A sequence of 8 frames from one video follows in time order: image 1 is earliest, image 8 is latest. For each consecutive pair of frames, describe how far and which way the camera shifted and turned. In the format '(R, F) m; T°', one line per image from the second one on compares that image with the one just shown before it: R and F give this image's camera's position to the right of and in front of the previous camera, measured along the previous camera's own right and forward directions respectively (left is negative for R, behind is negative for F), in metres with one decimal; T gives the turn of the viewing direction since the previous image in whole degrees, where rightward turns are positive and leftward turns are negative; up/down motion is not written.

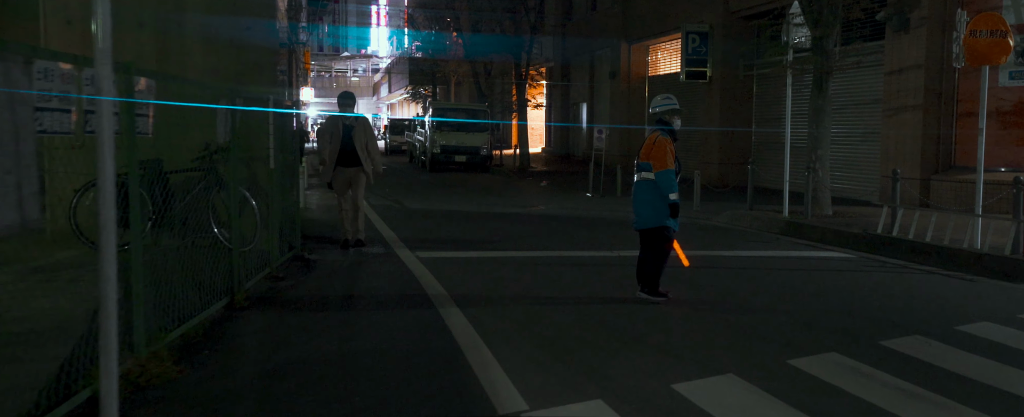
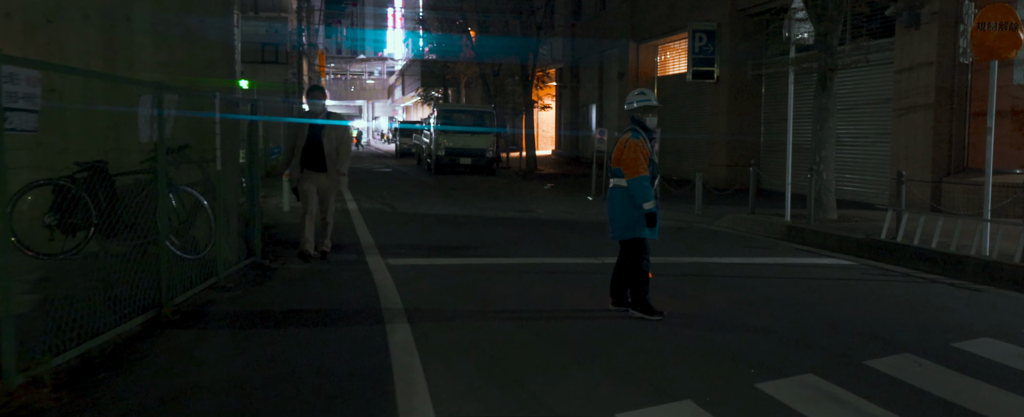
(+0.5, +0.6) m; -1°
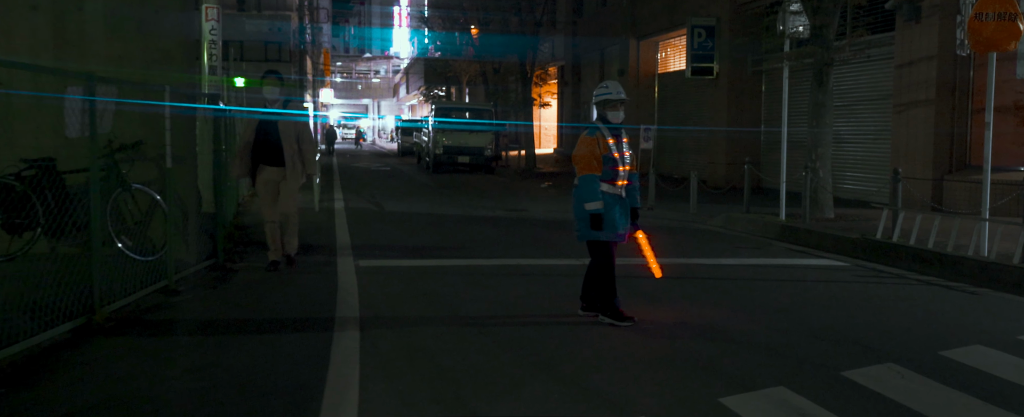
(+0.4, +0.4) m; -1°
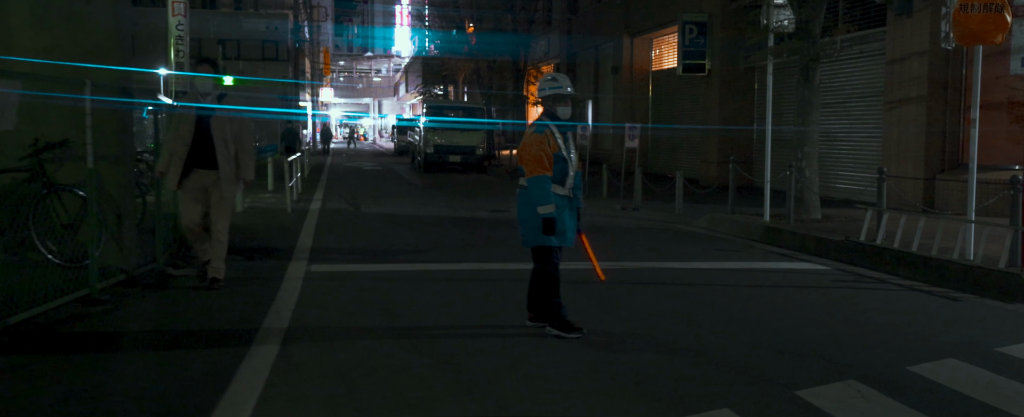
(+0.5, +0.5) m; 0°
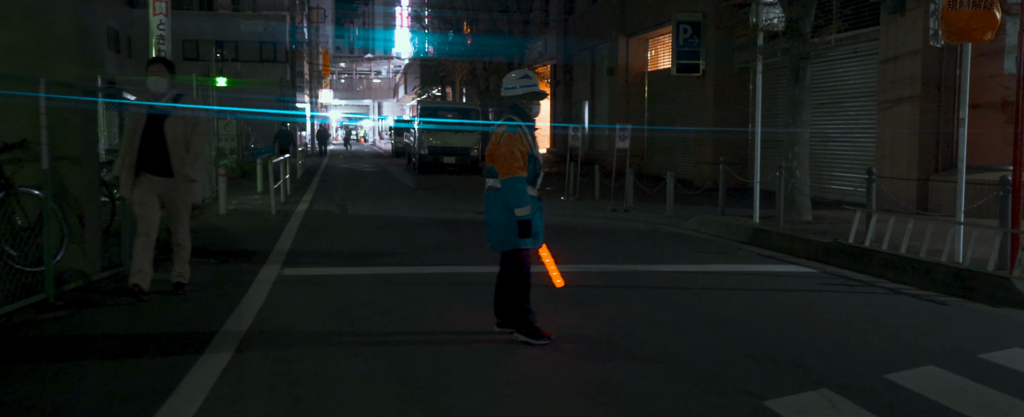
(+0.3, +0.2) m; 0°
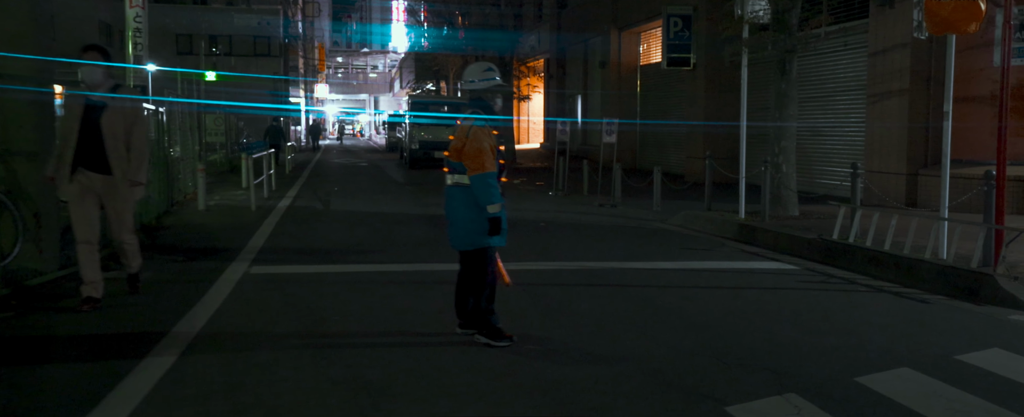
(+0.3, +0.2) m; 0°
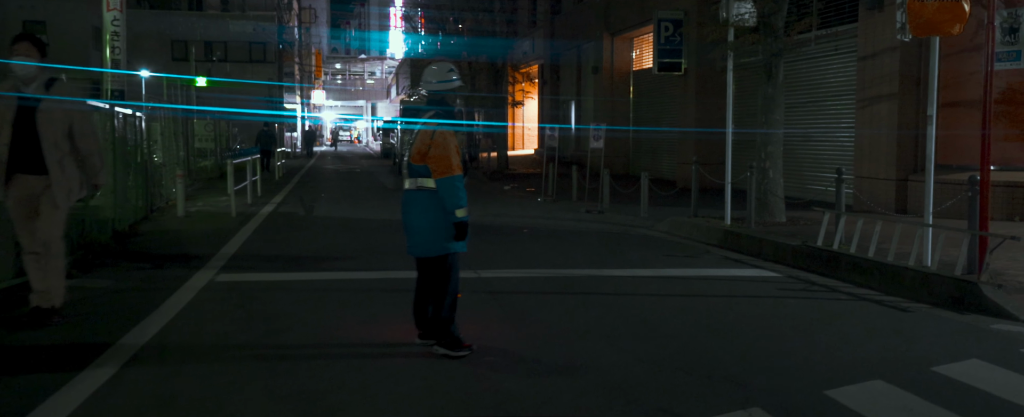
(+0.3, +0.2) m; 0°
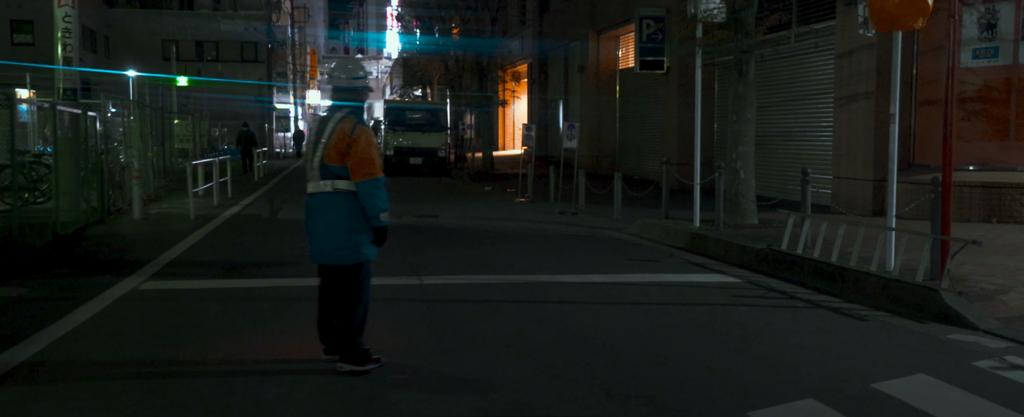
(+0.6, +0.4) m; 0°
